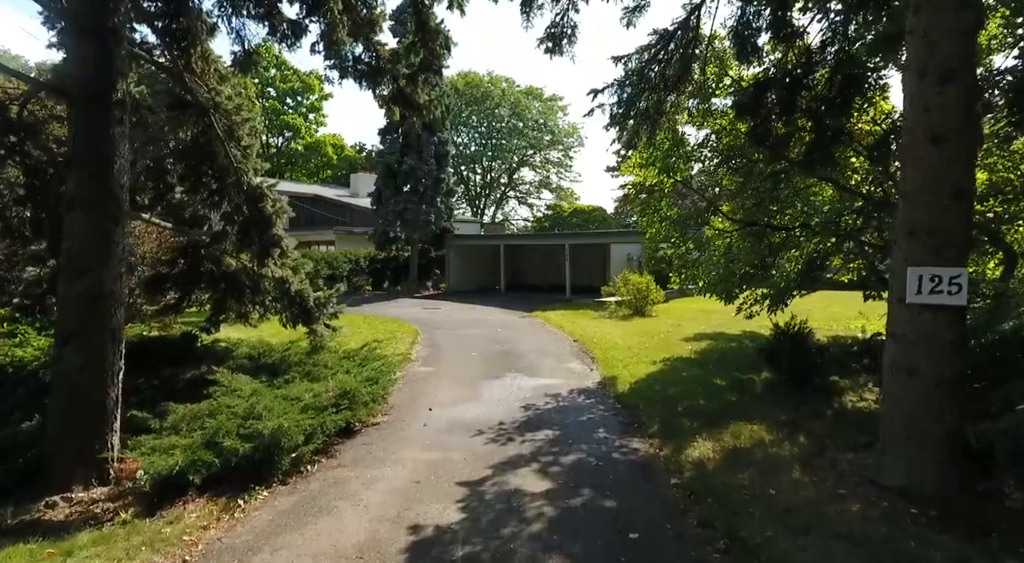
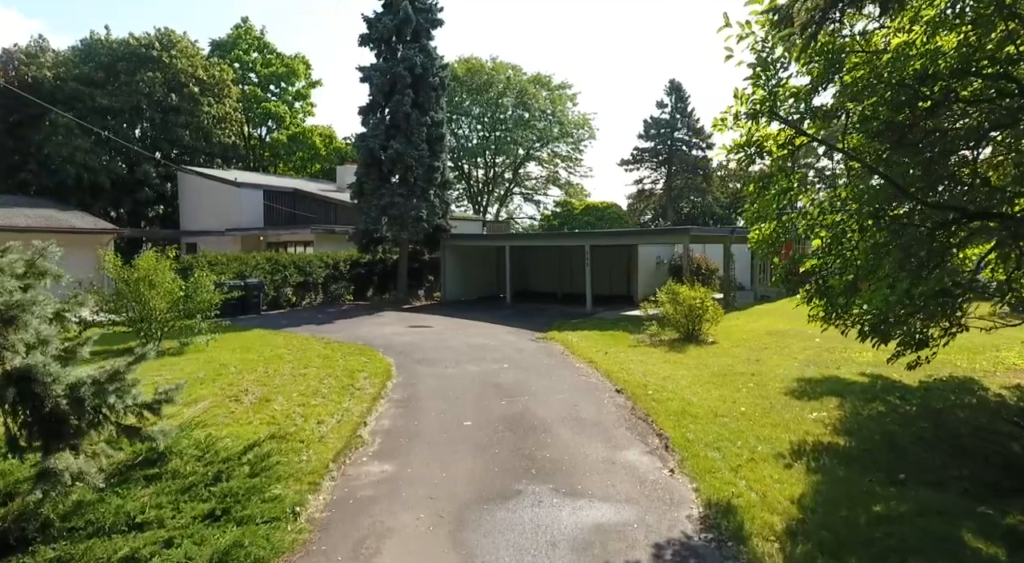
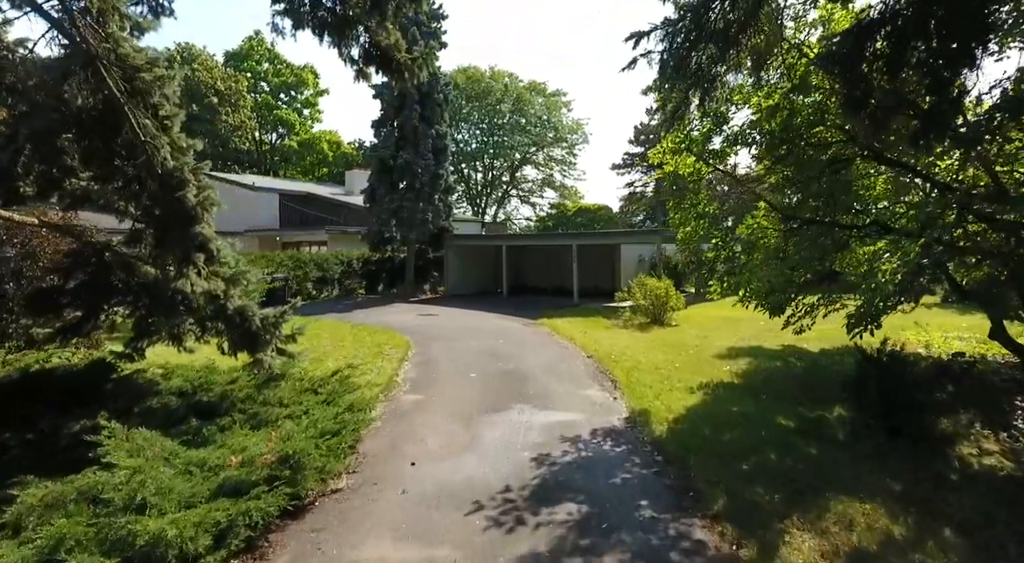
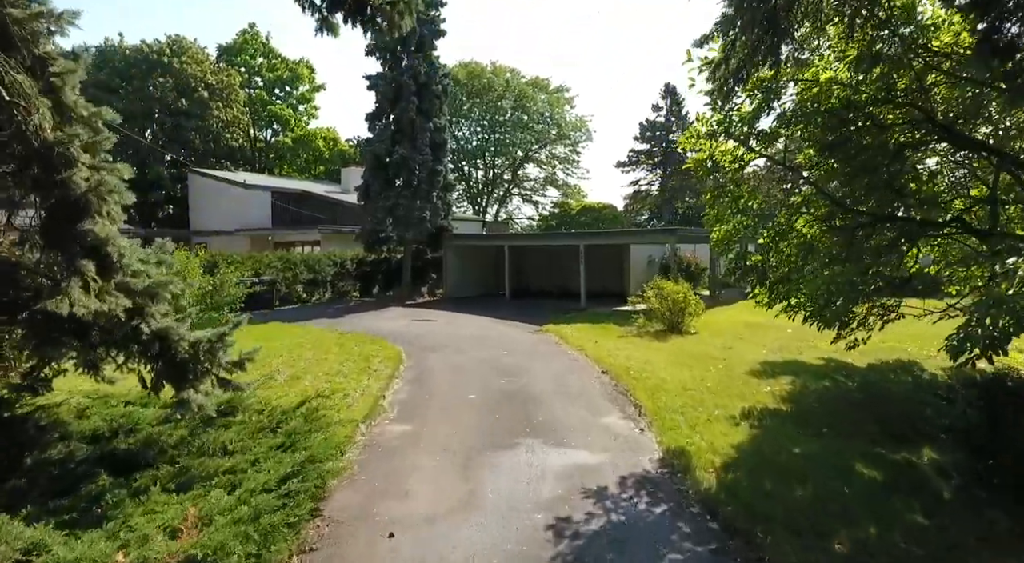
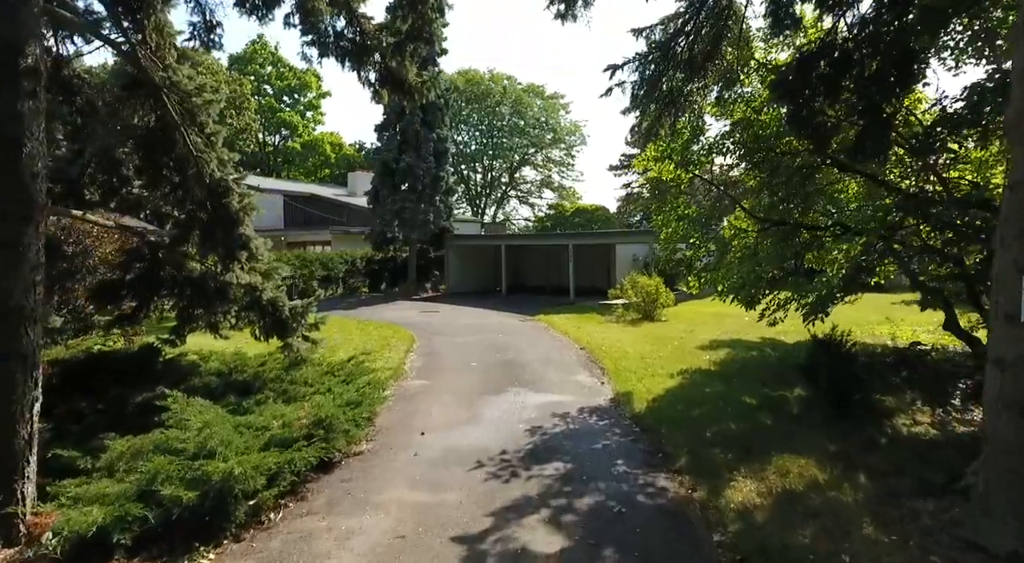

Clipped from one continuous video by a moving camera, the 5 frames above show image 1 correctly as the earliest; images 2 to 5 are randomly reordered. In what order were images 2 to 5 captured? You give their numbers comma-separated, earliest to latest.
5, 3, 4, 2
